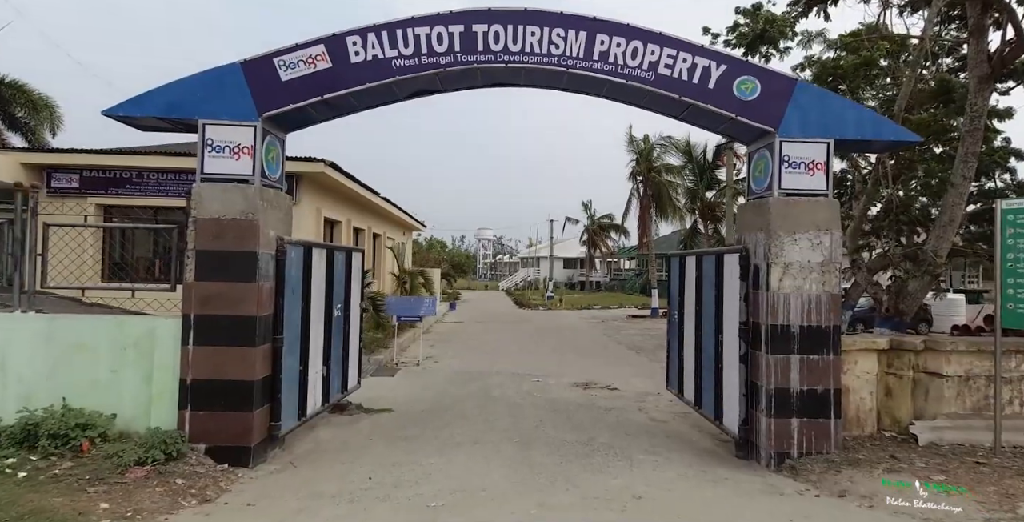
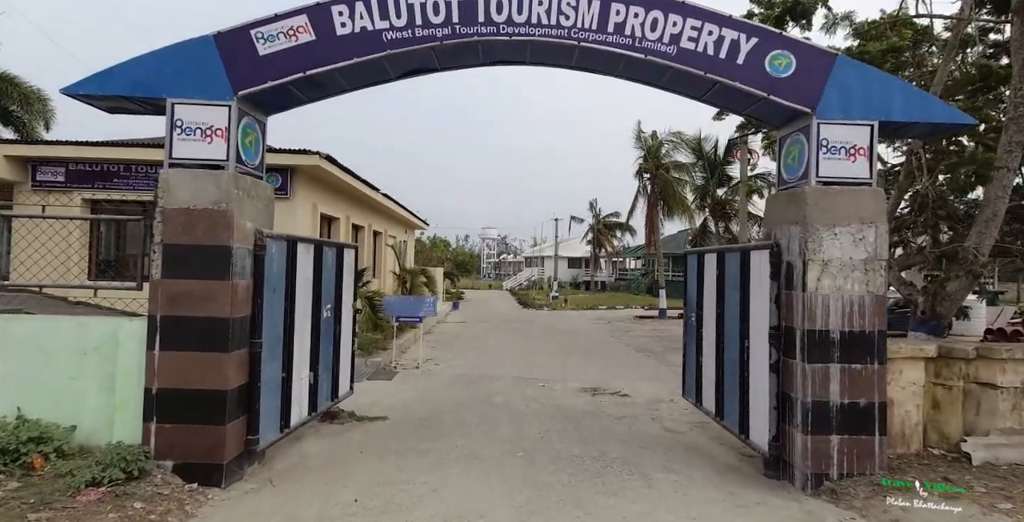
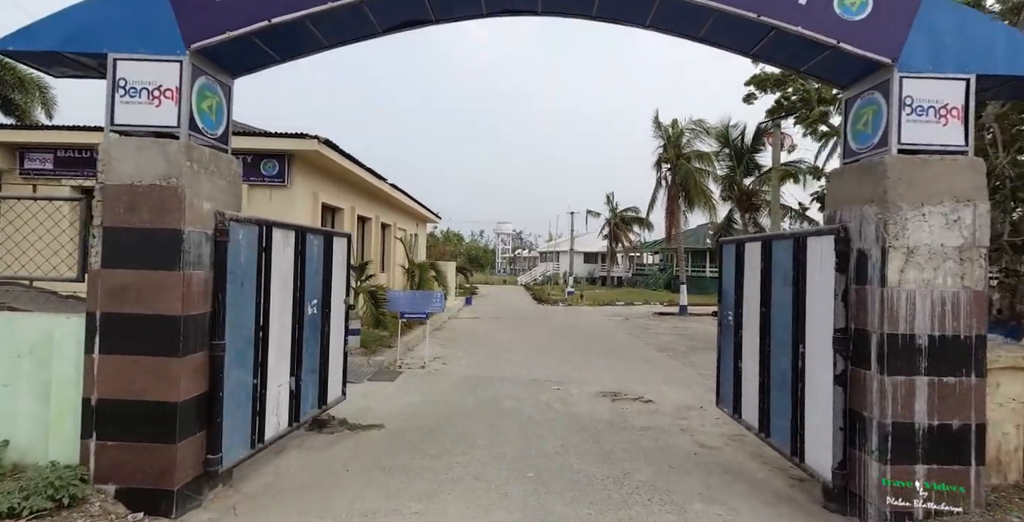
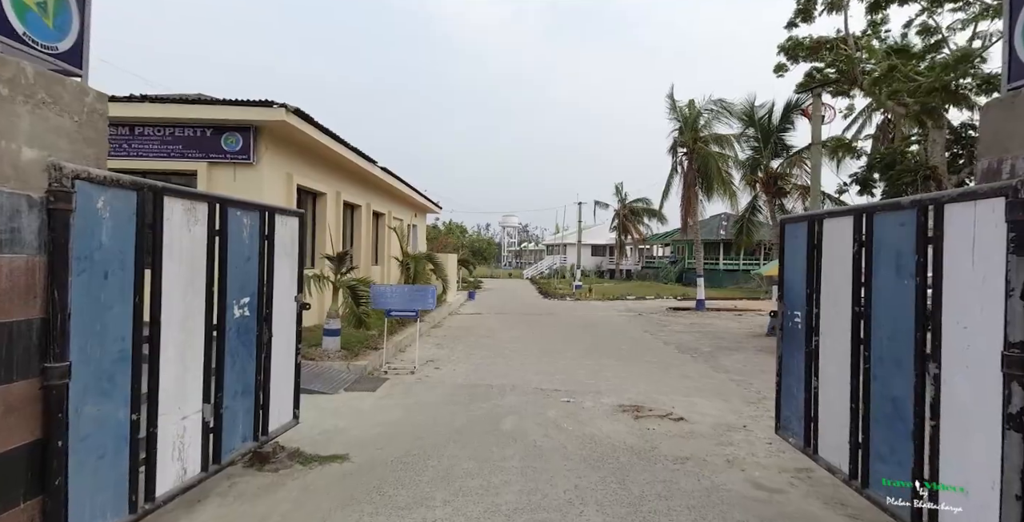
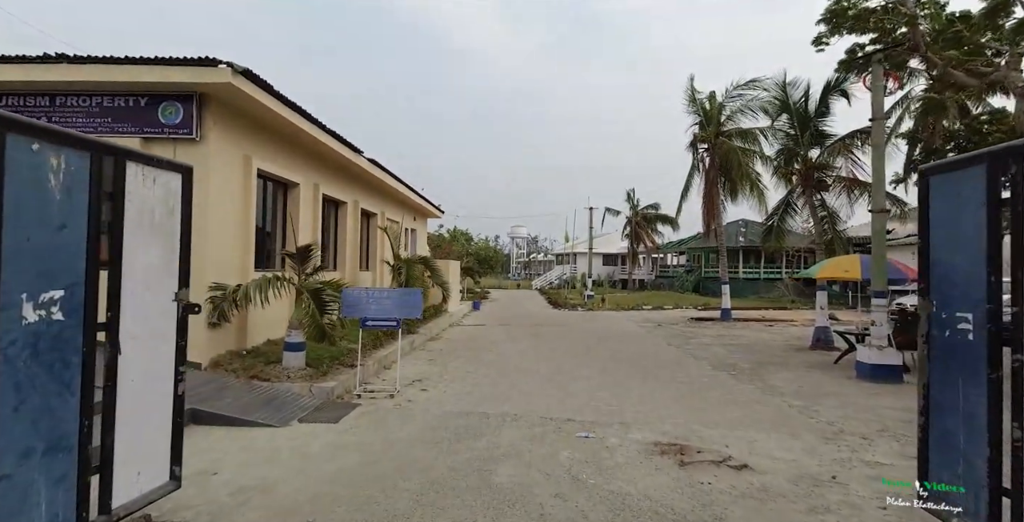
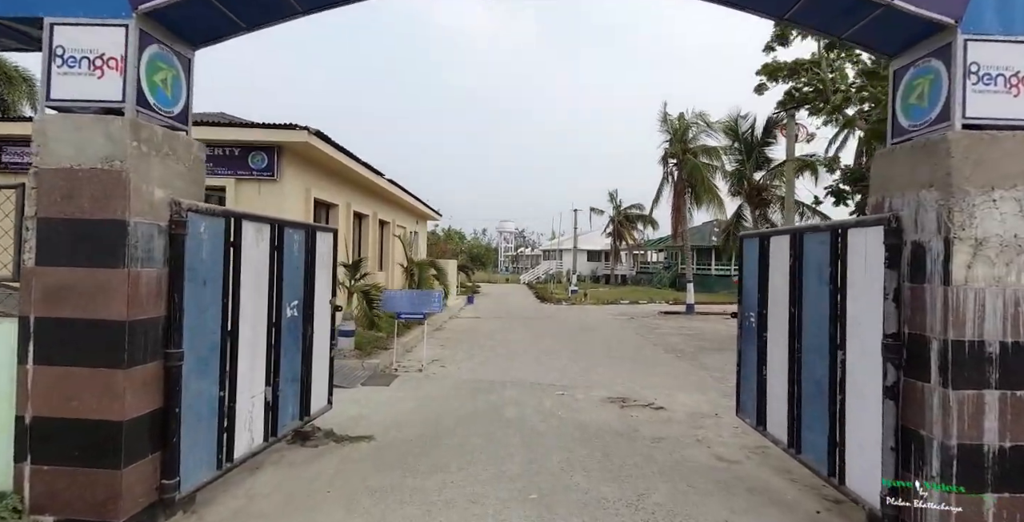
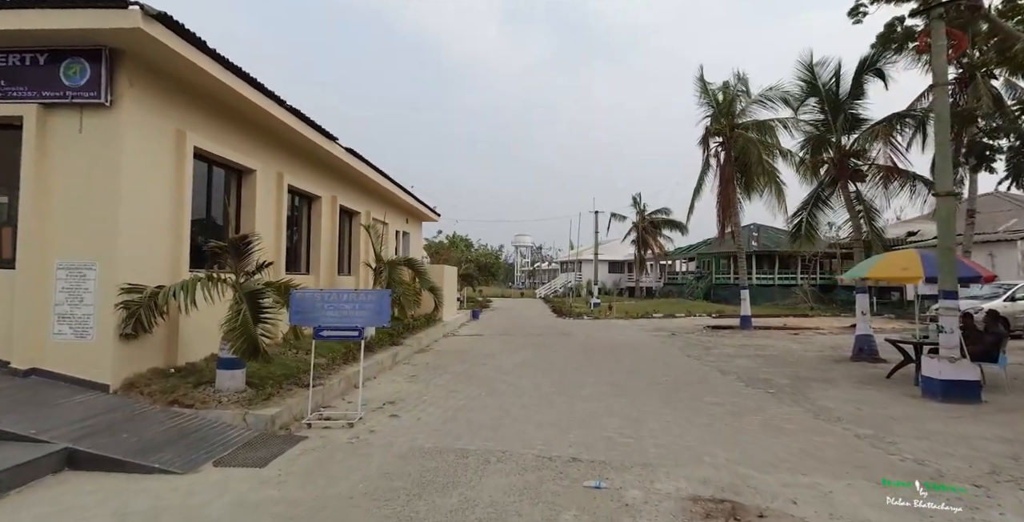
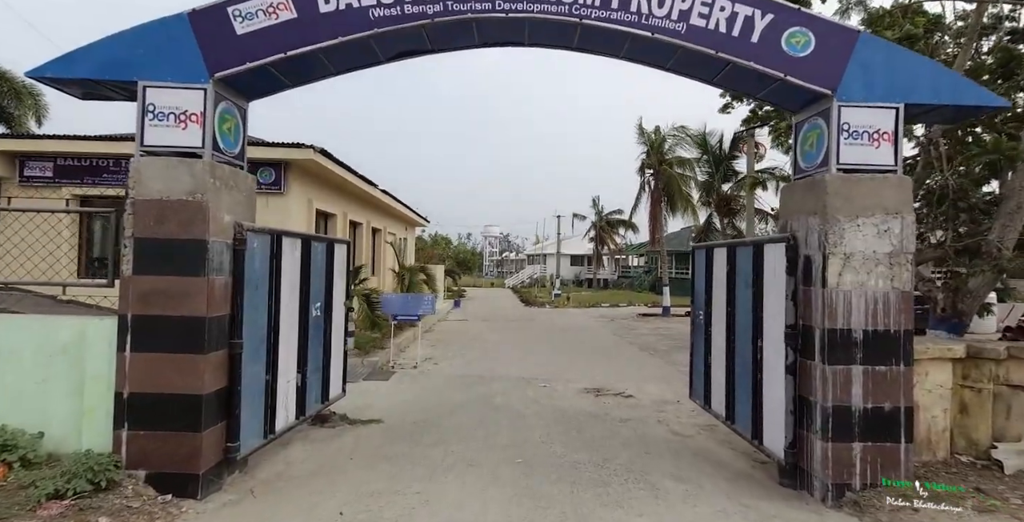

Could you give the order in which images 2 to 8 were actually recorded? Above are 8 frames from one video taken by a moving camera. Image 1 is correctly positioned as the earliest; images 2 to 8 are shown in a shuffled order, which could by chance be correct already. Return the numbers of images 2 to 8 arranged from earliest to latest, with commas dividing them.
2, 8, 3, 6, 4, 5, 7
